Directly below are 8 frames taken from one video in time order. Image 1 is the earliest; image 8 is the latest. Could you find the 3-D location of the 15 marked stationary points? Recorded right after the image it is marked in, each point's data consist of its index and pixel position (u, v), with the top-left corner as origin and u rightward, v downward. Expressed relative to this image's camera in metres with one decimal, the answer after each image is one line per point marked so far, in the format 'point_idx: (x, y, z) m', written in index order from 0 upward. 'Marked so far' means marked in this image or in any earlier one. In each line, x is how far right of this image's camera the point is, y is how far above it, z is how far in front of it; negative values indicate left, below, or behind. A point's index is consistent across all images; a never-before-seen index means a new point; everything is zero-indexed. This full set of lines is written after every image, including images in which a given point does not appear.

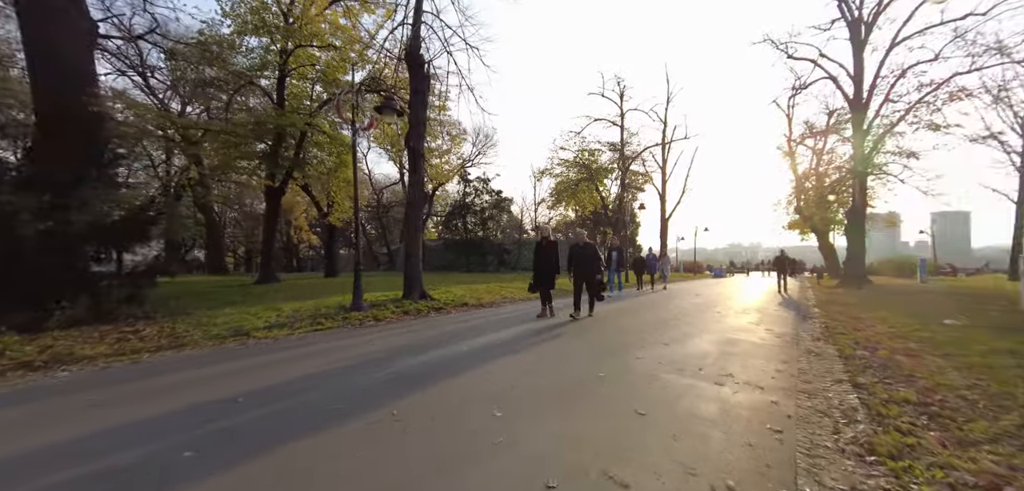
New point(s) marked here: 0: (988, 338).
0: (+7.9, -1.6, +6.1) m
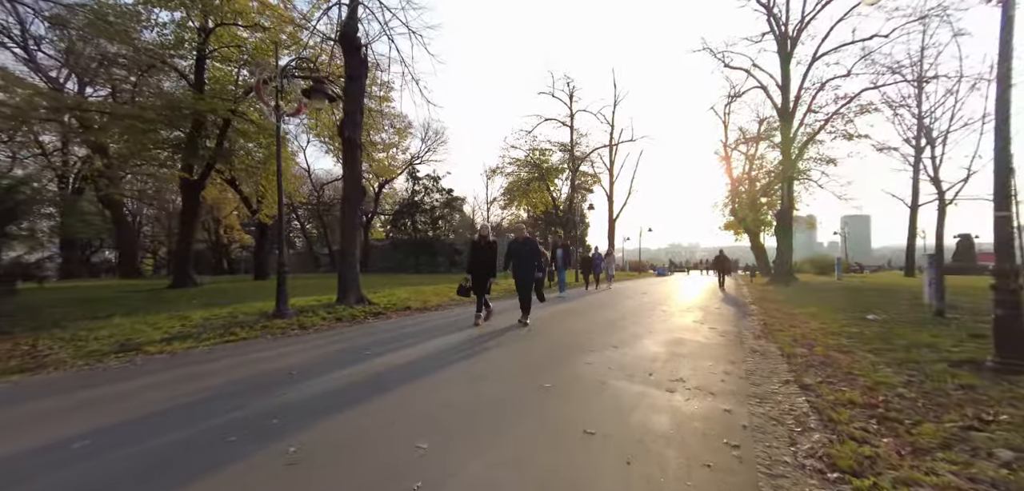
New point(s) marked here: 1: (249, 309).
0: (+6.9, -1.6, +6.5) m
1: (-7.9, -1.9, +11.1) m
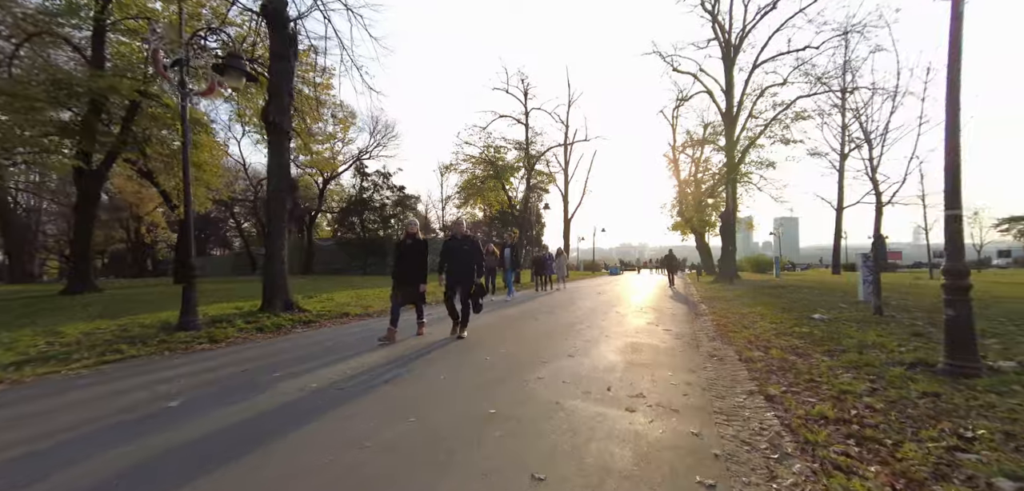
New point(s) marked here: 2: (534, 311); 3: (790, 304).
0: (+6.0, -1.5, +6.5) m
1: (-9.3, -1.9, +9.5) m
2: (+0.7, -1.9, +11.0) m
3: (+8.1, -1.8, +10.7) m
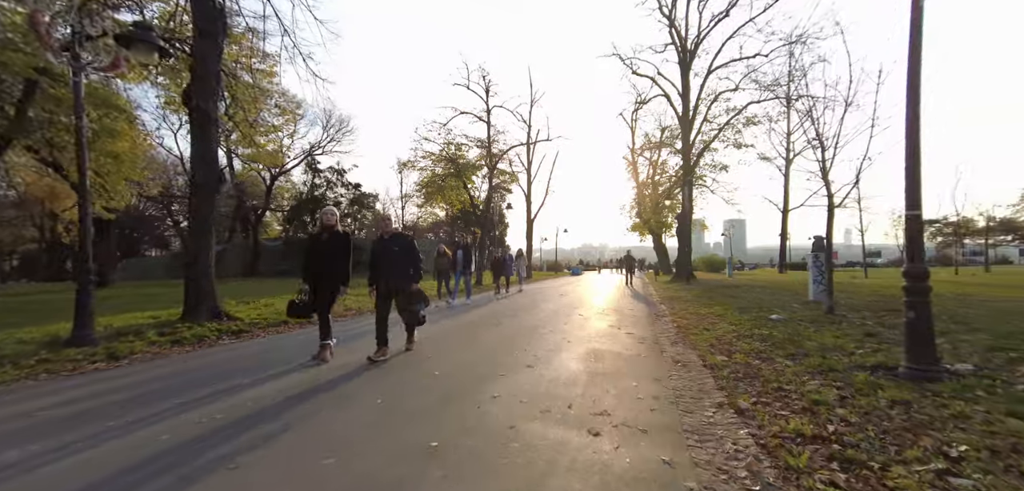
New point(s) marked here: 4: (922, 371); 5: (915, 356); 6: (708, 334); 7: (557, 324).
0: (+5.2, -1.6, +6.5) m
1: (-10.2, -1.9, +7.9) m
2: (-0.5, -2.0, +10.4) m
3: (+6.9, -1.8, +10.9) m
4: (+4.5, -1.4, +4.1) m
5: (+4.5, -1.2, +4.2) m
6: (+4.0, -1.8, +7.5) m
7: (+1.1, -1.9, +8.9) m
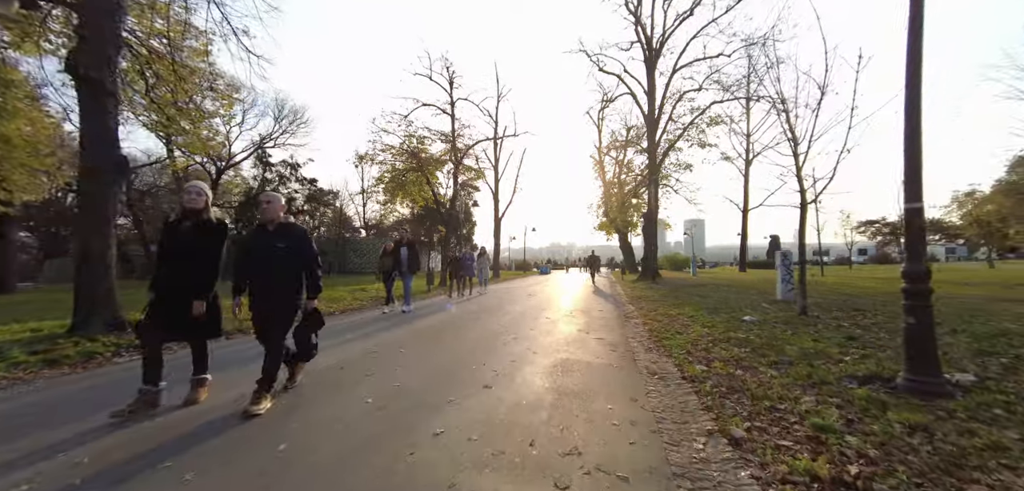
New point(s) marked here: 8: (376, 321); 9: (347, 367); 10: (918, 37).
0: (+4.5, -1.5, +6.1) m
1: (-11.0, -1.9, +6.2) m
2: (-1.5, -1.9, +9.5) m
3: (+5.8, -1.7, +10.6) m
4: (+4.0, -1.3, +3.6) m
5: (+4.1, -1.2, +3.7) m
6: (+3.2, -1.8, +7.0) m
7: (+0.2, -1.9, +8.2) m
8: (-3.5, -1.9, +9.4) m
9: (-2.3, -1.8, +5.2) m
10: (+4.3, +2.2, +3.9) m
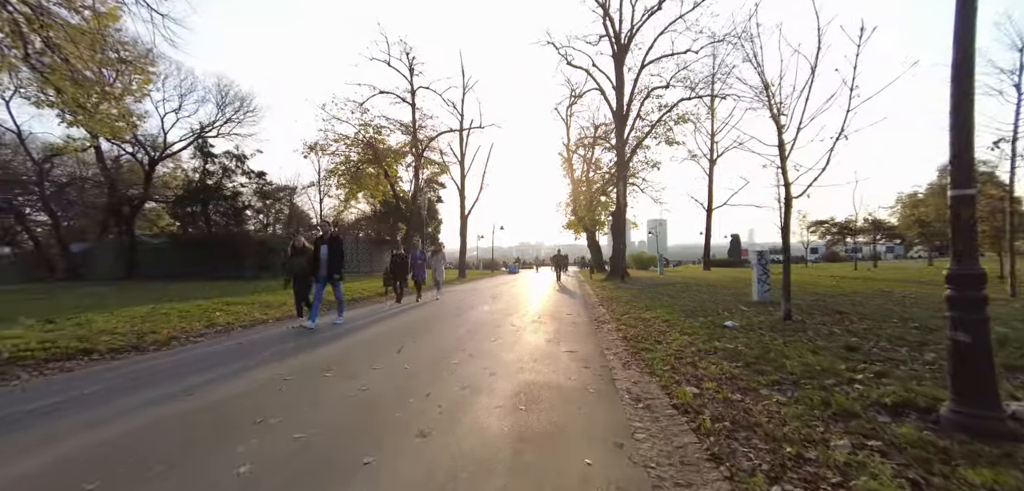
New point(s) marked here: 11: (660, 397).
0: (+3.9, -1.5, +5.4) m
1: (-11.6, -1.9, +4.2) m
2: (-2.4, -1.9, +8.3) m
3: (+4.8, -1.7, +10.0) m
4: (+3.6, -1.3, +2.9) m
5: (+3.6, -1.2, +3.0) m
6: (+2.5, -1.7, +6.1) m
7: (-0.6, -1.8, +7.1) m
8: (-4.4, -1.9, +8.0) m
9: (-2.8, -1.8, +3.9) m
10: (+3.8, +2.2, +3.2) m
11: (+1.7, -1.7, +4.2) m
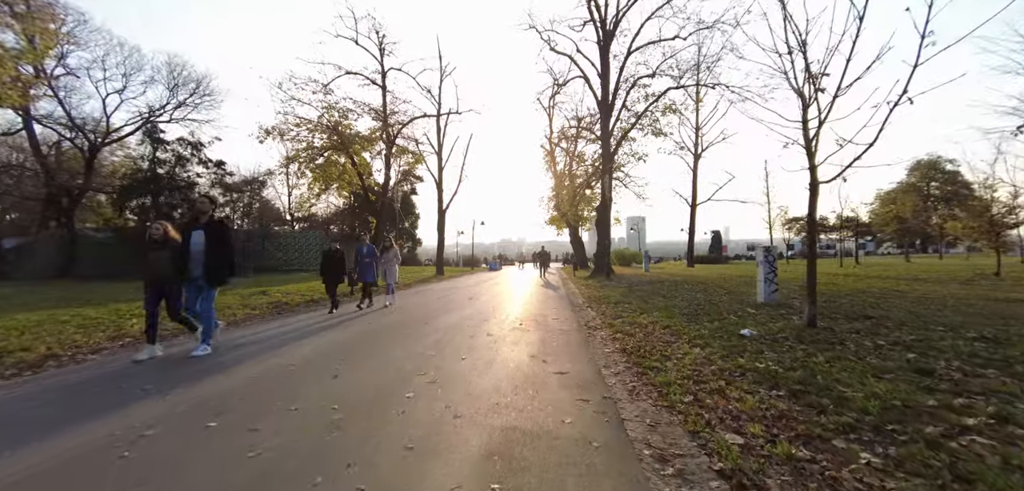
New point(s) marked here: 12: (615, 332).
0: (+3.6, -1.4, +4.2) m
1: (-11.8, -1.8, +2.2) m
2: (-2.8, -1.8, +6.8) m
3: (+4.3, -1.6, +8.9) m
4: (+3.4, -1.3, +1.7) m
5: (+3.4, -1.1, +1.8) m
6: (+2.2, -1.7, +4.9) m
7: (-1.0, -1.7, +5.7) m
8: (-4.8, -1.8, +6.4) m
9: (-3.1, -1.7, +2.3) m
10: (+3.6, +2.3, +1.9) m
11: (+1.4, -1.7, +3.0) m
12: (+2.1, -1.8, +7.7) m
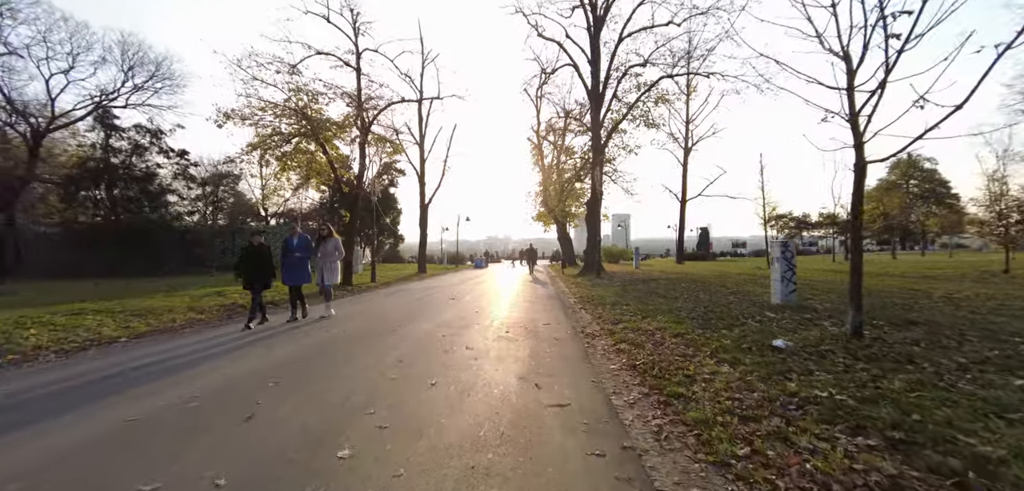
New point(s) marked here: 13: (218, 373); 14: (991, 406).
0: (+3.5, -1.3, +3.1) m
1: (-11.8, -1.7, +0.6) m
2: (-3.1, -1.7, +5.4) m
3: (+4.0, -1.4, +7.8) m
4: (+3.4, -1.2, +0.6) m
5: (+3.4, -1.1, +0.7) m
6: (+2.0, -1.6, +3.7) m
7: (-1.1, -1.6, +4.4) m
8: (-5.0, -1.7, +5.0) m
9: (-3.1, -1.6, +1.0) m
10: (+3.6, +2.3, +0.8) m
11: (+1.3, -1.6, +1.8) m
12: (+1.8, -1.7, +6.6) m
13: (-3.9, -1.6, +4.9) m
14: (+3.8, -1.3, +3.0) m
